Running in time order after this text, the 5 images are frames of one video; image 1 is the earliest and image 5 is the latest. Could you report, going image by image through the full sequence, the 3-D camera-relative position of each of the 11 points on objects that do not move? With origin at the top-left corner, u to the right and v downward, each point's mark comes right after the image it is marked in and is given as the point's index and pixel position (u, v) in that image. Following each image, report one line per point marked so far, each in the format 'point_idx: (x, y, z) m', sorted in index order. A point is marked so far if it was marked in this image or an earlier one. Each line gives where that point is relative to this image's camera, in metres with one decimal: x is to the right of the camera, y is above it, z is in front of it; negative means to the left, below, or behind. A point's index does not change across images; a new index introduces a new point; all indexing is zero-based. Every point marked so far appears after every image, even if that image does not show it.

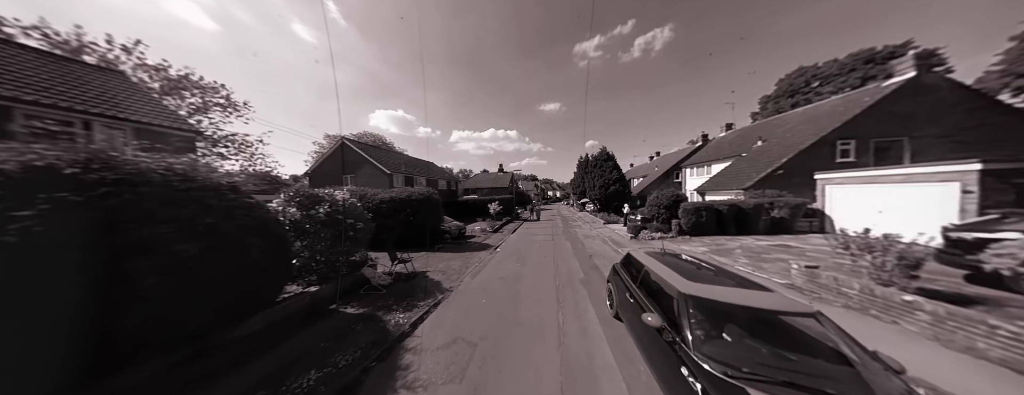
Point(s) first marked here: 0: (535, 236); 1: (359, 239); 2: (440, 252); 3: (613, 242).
0: (+1.6, -2.4, +11.8) m
1: (-5.0, -1.5, +6.1) m
2: (-3.5, -2.7, +9.2) m
3: (+4.7, -2.0, +8.7) m
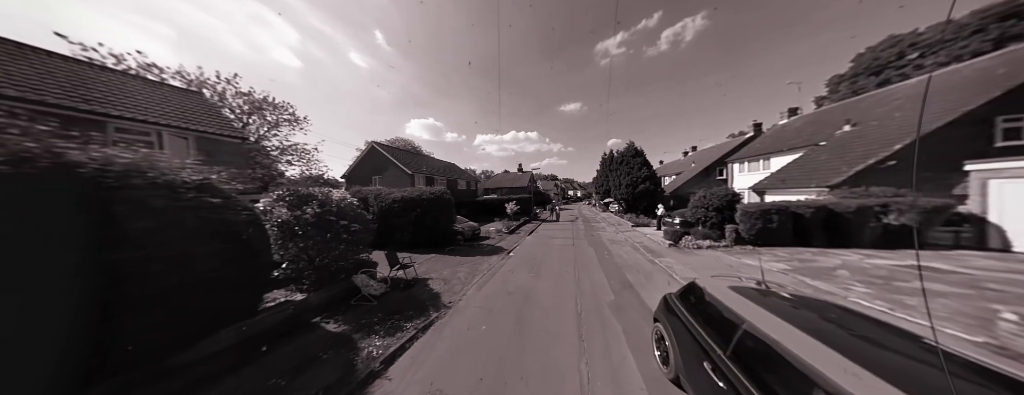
0: (+2.4, -2.3, +10.7) m
1: (-4.7, -1.4, +5.7) m
2: (-2.9, -2.6, +8.5) m
3: (+5.2, -2.0, +7.3) m
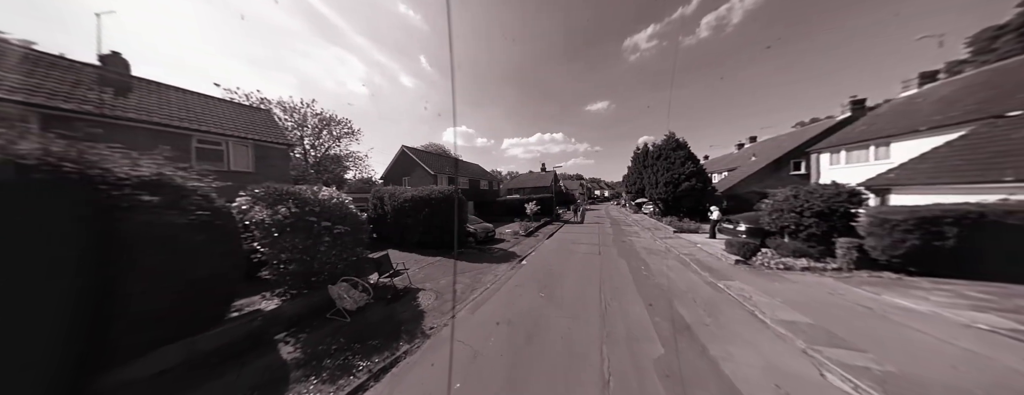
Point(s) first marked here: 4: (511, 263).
0: (+3.1, -2.3, +9.2) m
1: (-4.6, -1.3, +5.1) m
2: (-2.4, -2.6, +7.7) m
3: (+5.4, -2.0, +5.5) m
4: (-0.1, -2.5, +7.2) m
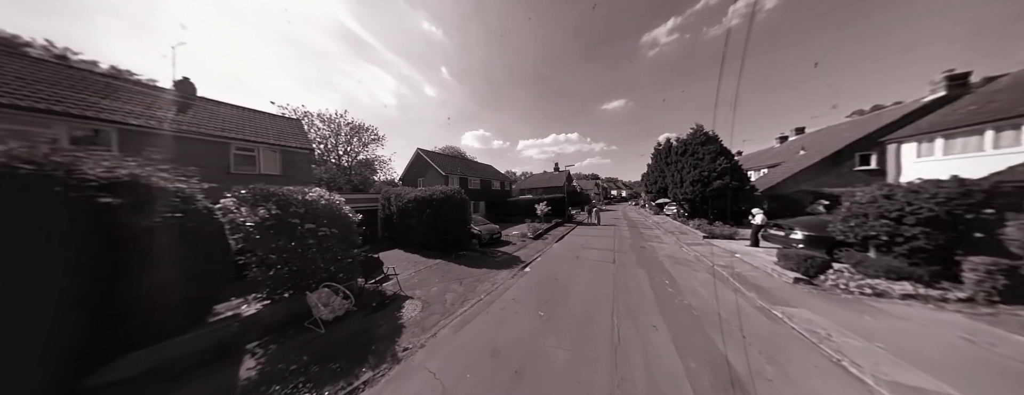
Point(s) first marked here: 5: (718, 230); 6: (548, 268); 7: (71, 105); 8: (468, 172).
0: (+3.3, -2.3, +8.2) m
1: (-4.7, -1.3, +4.7) m
2: (-2.3, -2.5, +7.2) m
3: (+5.4, -2.0, +4.4) m
4: (0.0, -2.5, +6.5) m
5: (+9.9, -1.6, +9.0) m
6: (+1.3, -2.5, +6.6) m
7: (-15.6, +3.0, +6.6) m
8: (-5.6, +3.1, +22.3) m
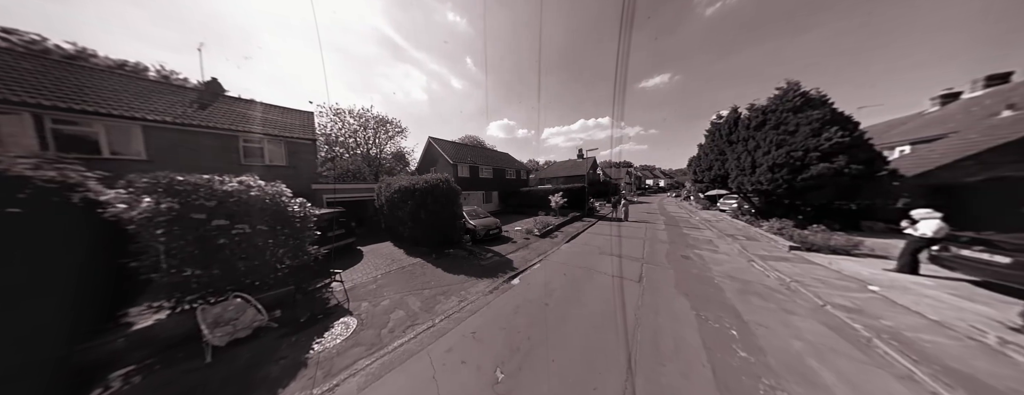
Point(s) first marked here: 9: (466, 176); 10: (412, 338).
0: (+3.1, -2.0, +6.3) m
1: (-5.3, -1.0, +3.9) m
2: (-2.6, -2.2, +6.0) m
3: (+4.6, -1.9, +2.1) m
4: (-0.4, -2.2, +5.0) m
5: (+9.7, -1.3, +6.0) m
6: (+0.8, -2.2, +4.9) m
7: (-15.8, +3.5, +7.0) m
8: (-3.7, +4.2, +21.2) m
9: (-4.0, +1.9, +16.4) m
10: (-1.6, -2.3, +3.2) m
